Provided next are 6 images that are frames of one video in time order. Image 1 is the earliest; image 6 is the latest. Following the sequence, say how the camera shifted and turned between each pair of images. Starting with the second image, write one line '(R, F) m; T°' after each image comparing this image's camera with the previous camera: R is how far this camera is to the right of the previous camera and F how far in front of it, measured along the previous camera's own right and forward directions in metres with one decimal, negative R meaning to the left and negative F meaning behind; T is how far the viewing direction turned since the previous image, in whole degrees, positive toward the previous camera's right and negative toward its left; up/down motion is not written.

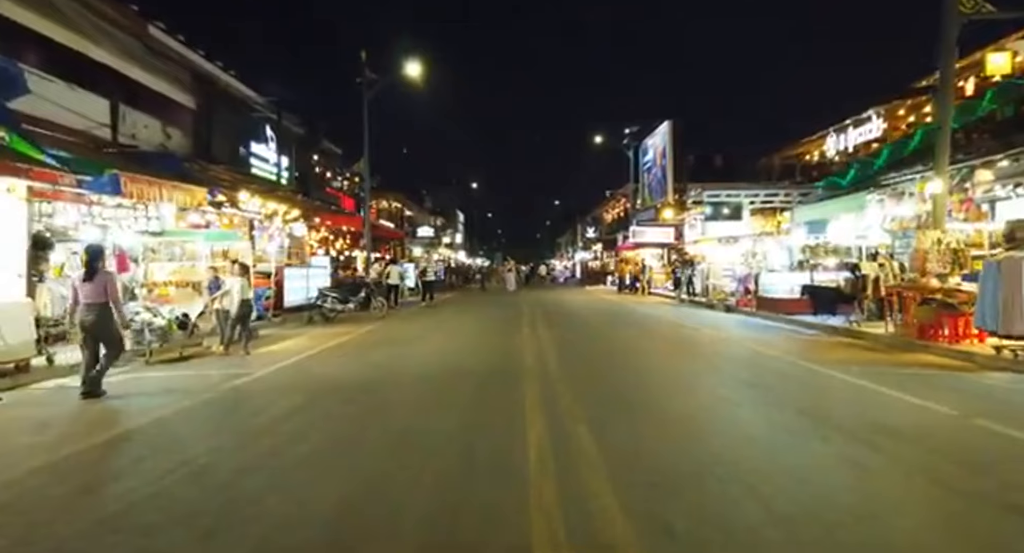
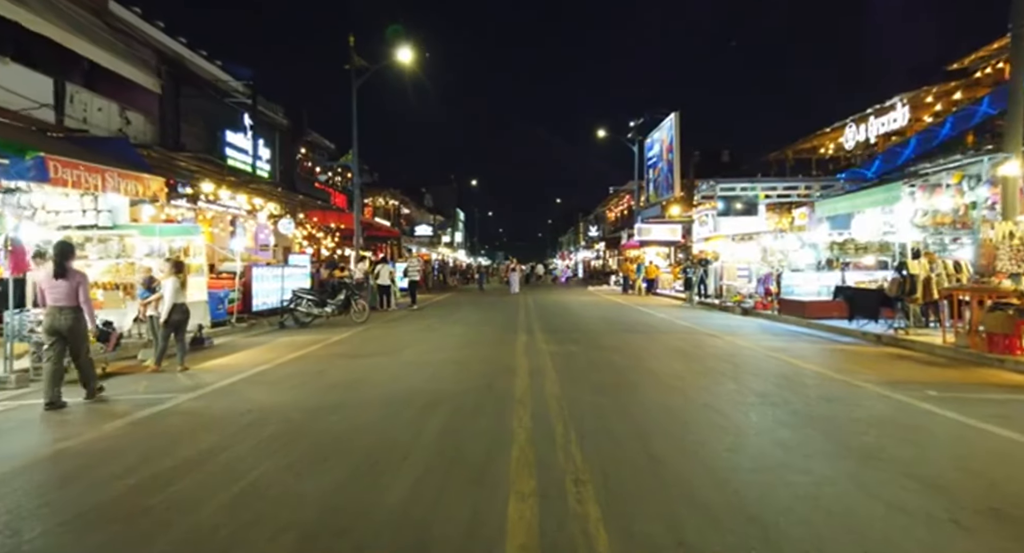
(+0.3, +2.2) m; 0°
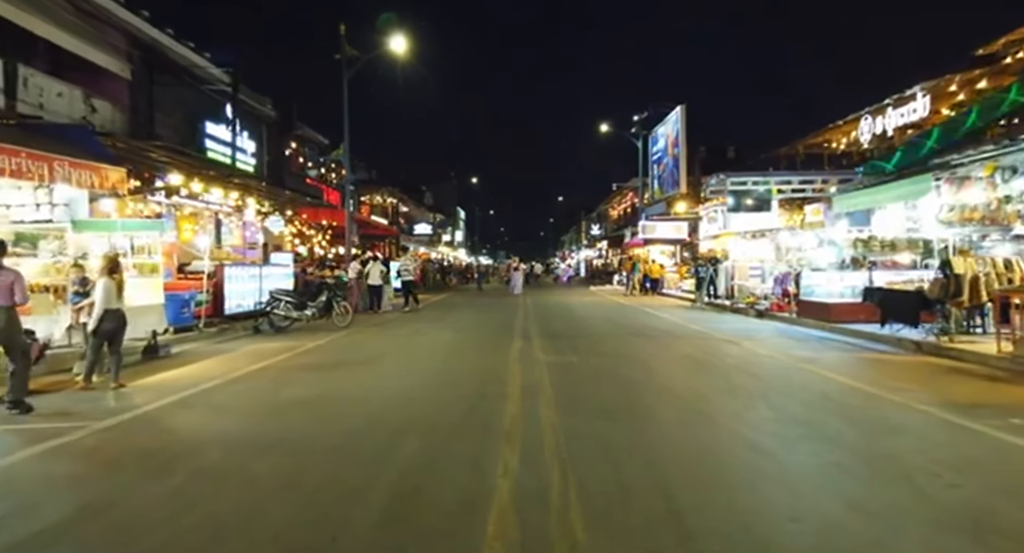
(+0.2, +1.6) m; 0°
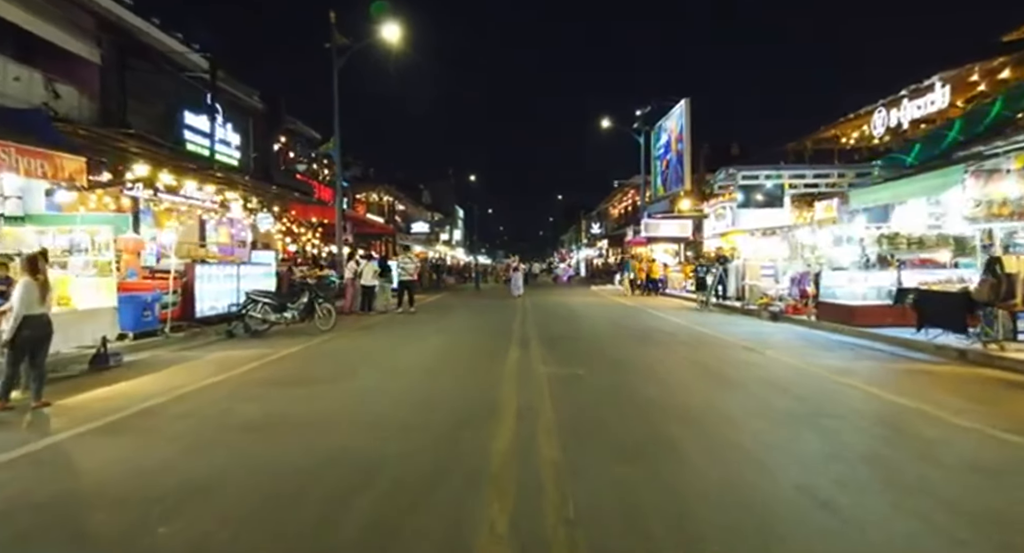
(+0.1, +1.4) m; 0°
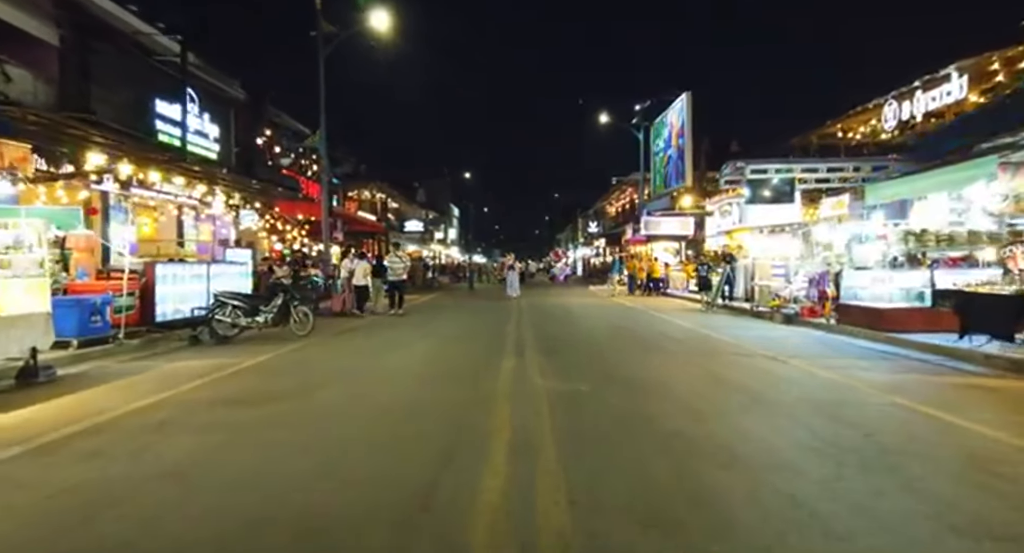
(0.0, +1.5) m; 0°
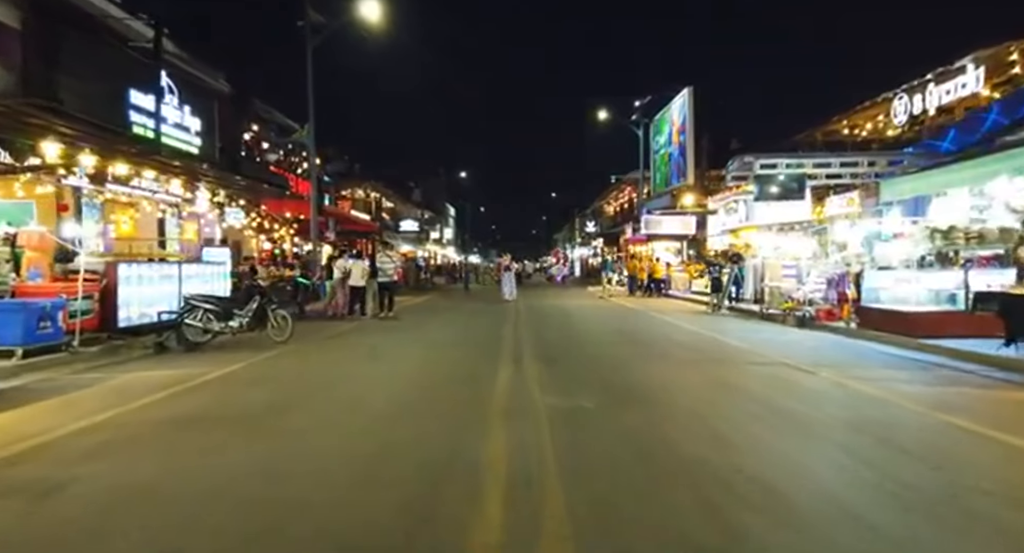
(0.0, +1.2) m; 0°
